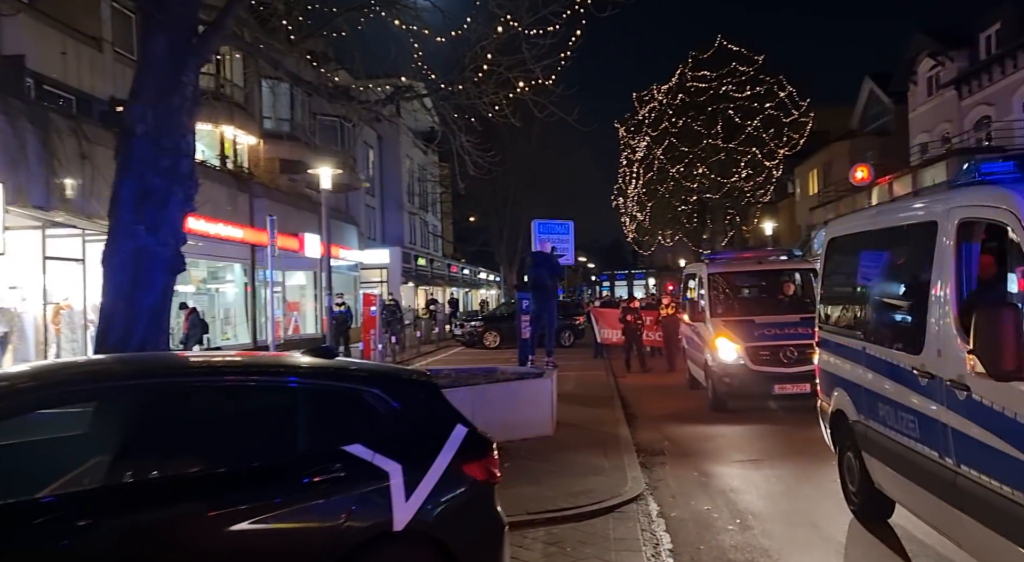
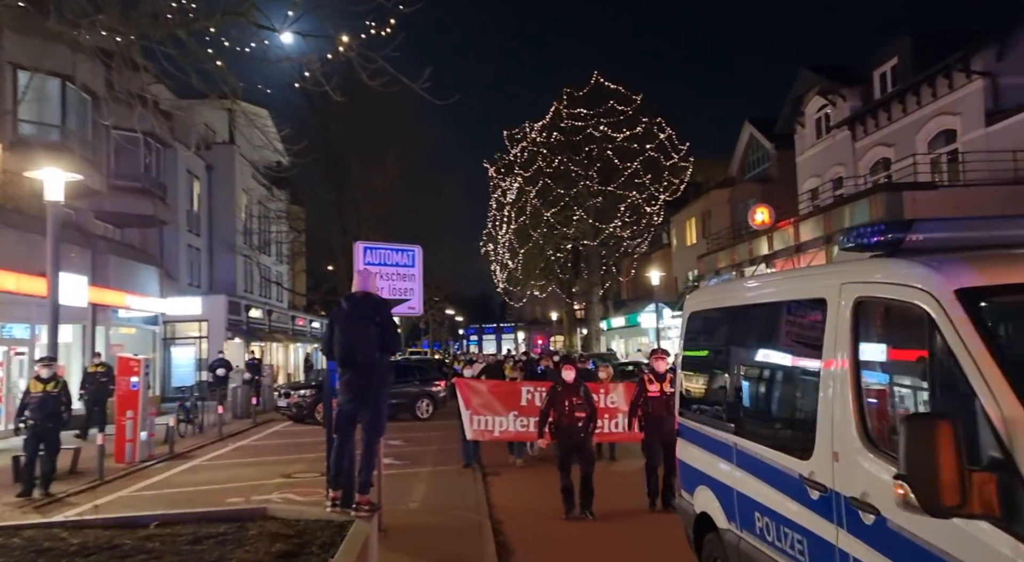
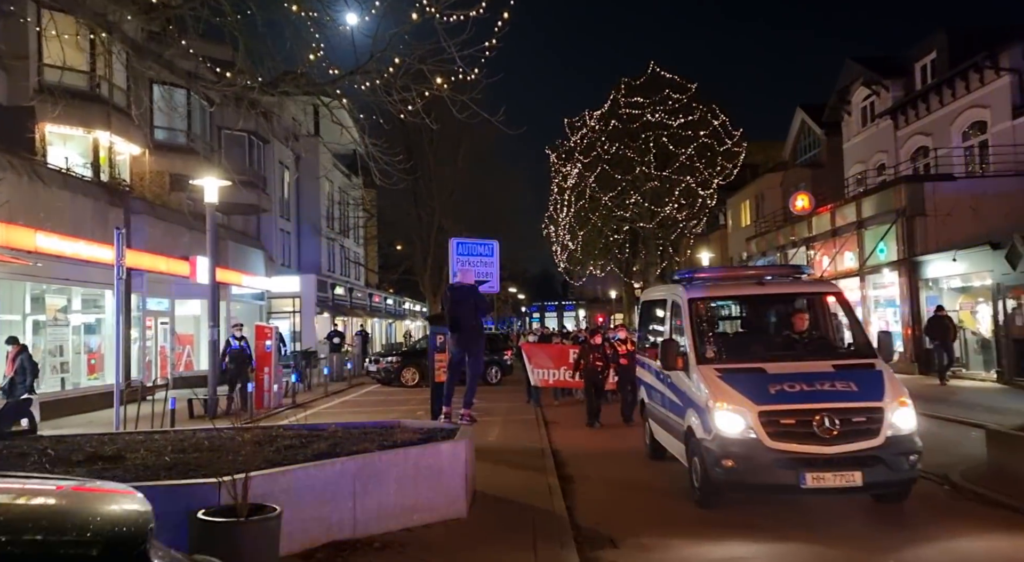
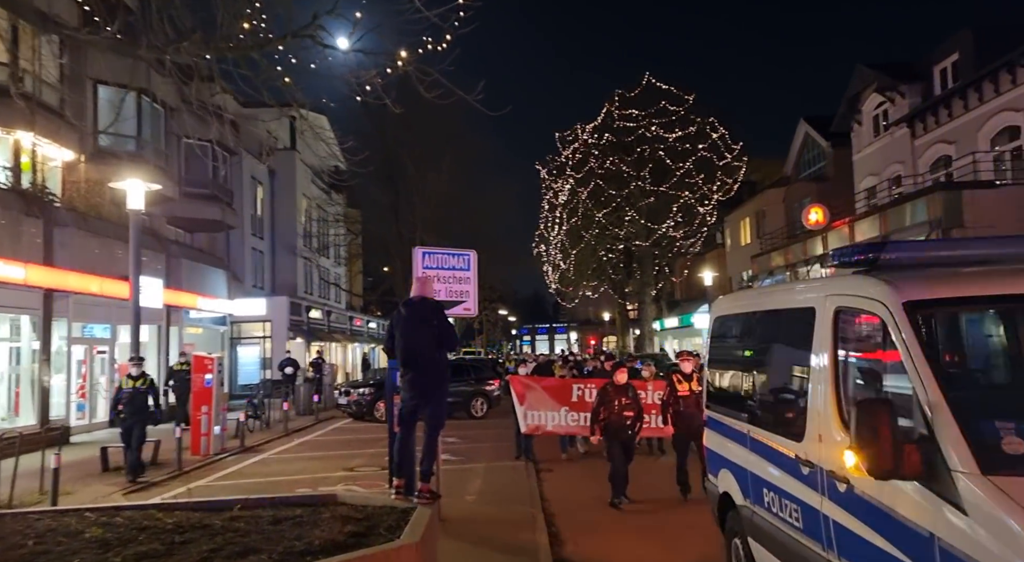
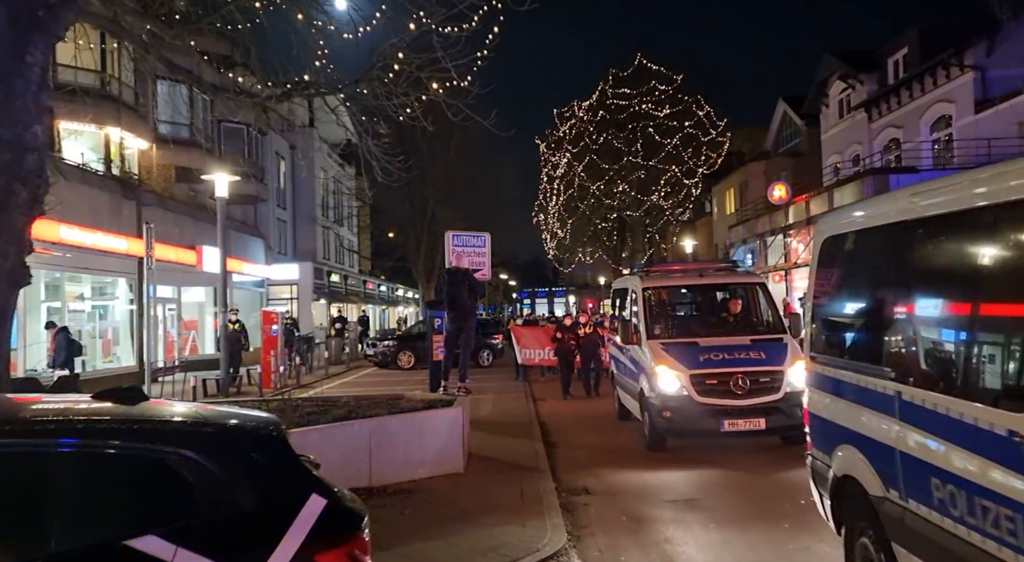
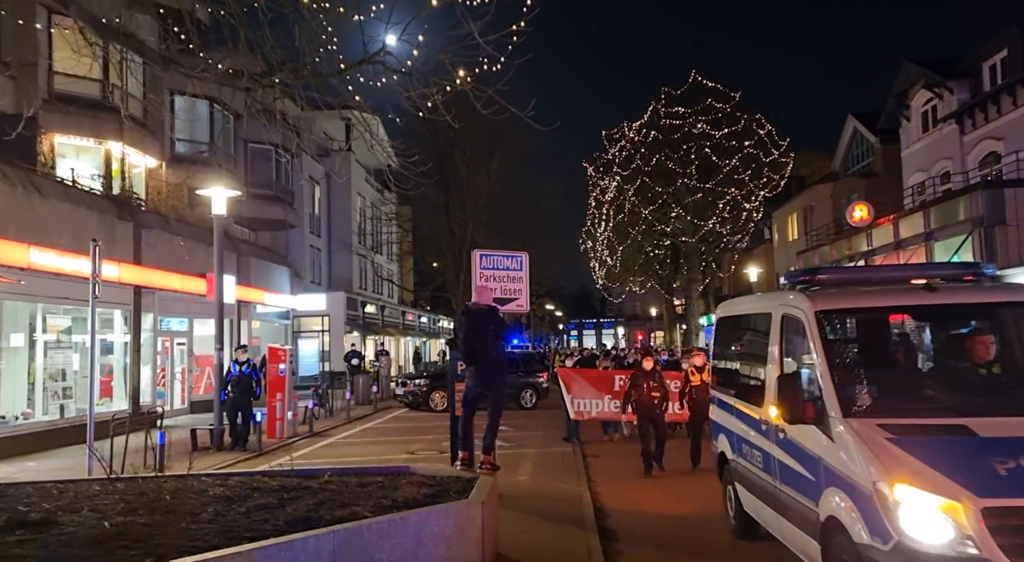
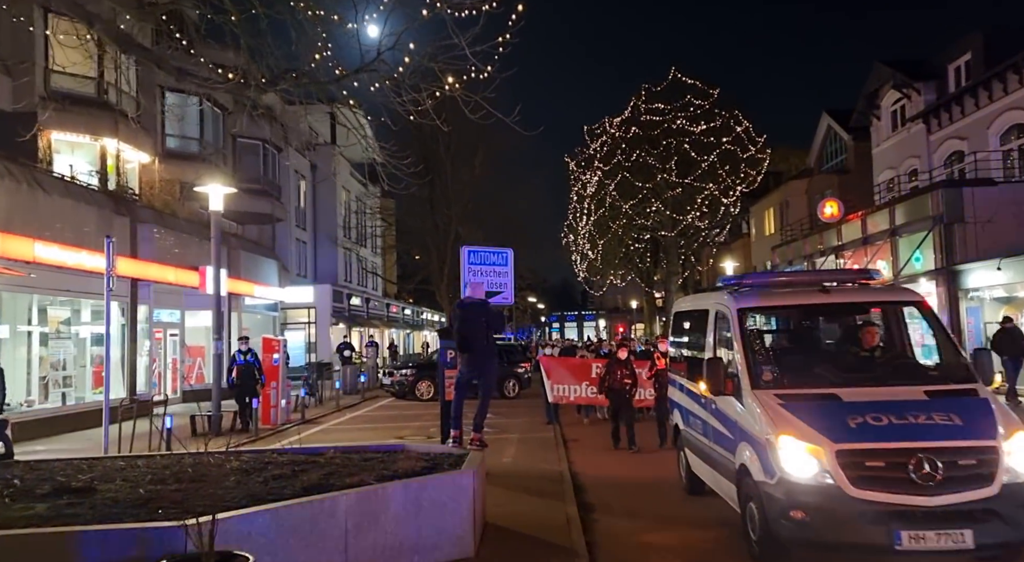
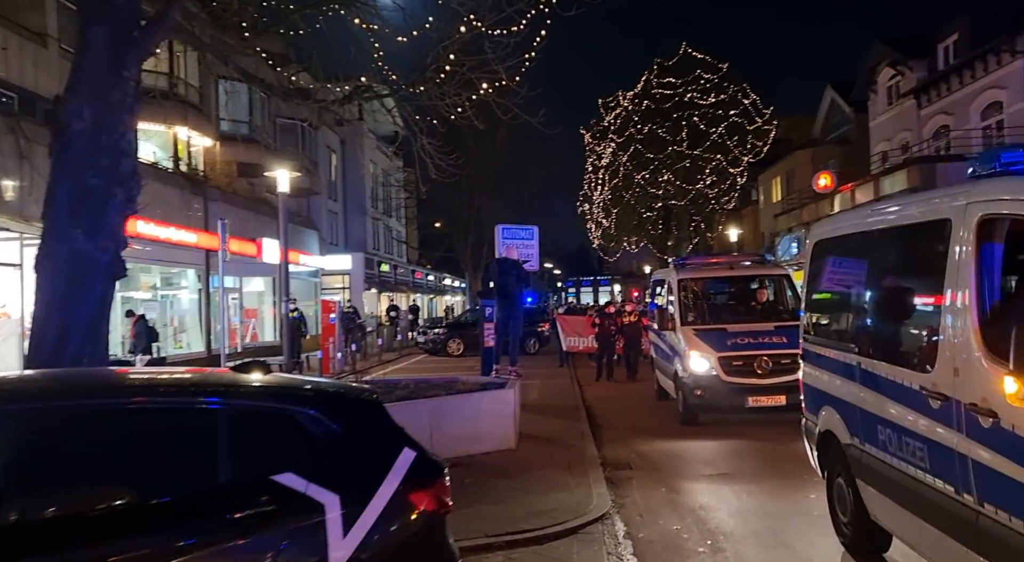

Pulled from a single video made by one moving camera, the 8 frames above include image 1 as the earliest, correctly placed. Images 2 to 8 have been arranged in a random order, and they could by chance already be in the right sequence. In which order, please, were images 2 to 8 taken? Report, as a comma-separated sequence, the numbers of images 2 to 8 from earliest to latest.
8, 5, 3, 7, 6, 4, 2
